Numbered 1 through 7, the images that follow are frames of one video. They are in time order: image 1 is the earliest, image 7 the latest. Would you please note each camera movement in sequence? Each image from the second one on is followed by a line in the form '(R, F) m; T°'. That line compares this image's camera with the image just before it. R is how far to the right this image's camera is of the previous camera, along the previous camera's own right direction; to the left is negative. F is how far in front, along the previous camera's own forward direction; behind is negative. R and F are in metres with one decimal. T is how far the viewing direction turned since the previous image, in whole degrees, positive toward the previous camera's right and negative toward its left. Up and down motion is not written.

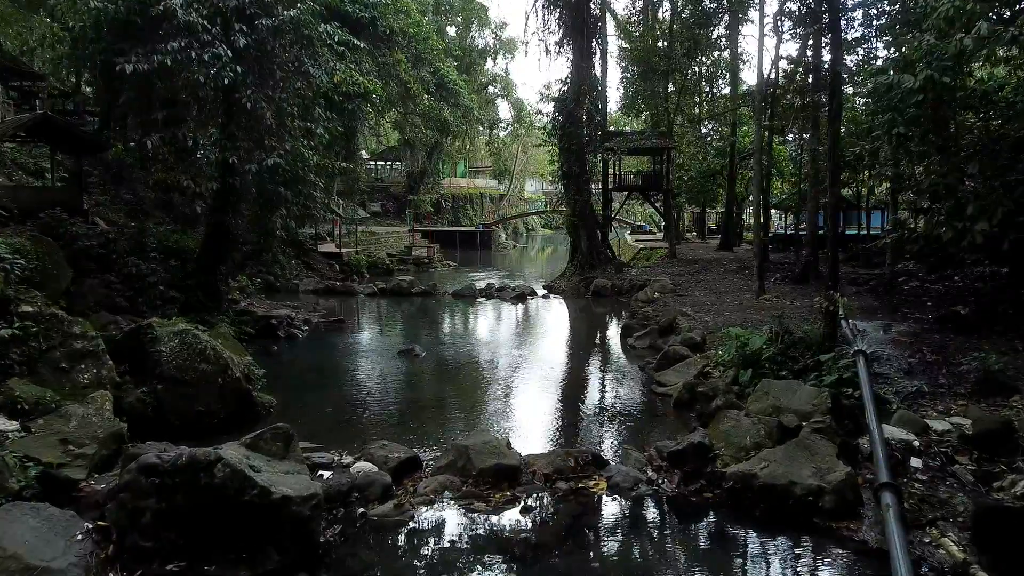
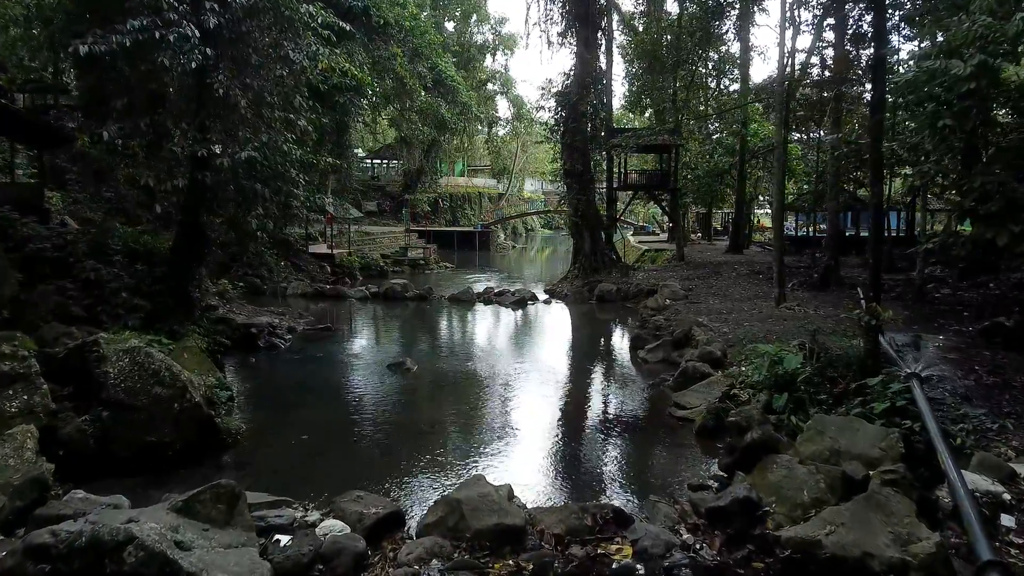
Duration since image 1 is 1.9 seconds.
(0.0, +0.9) m; 0°
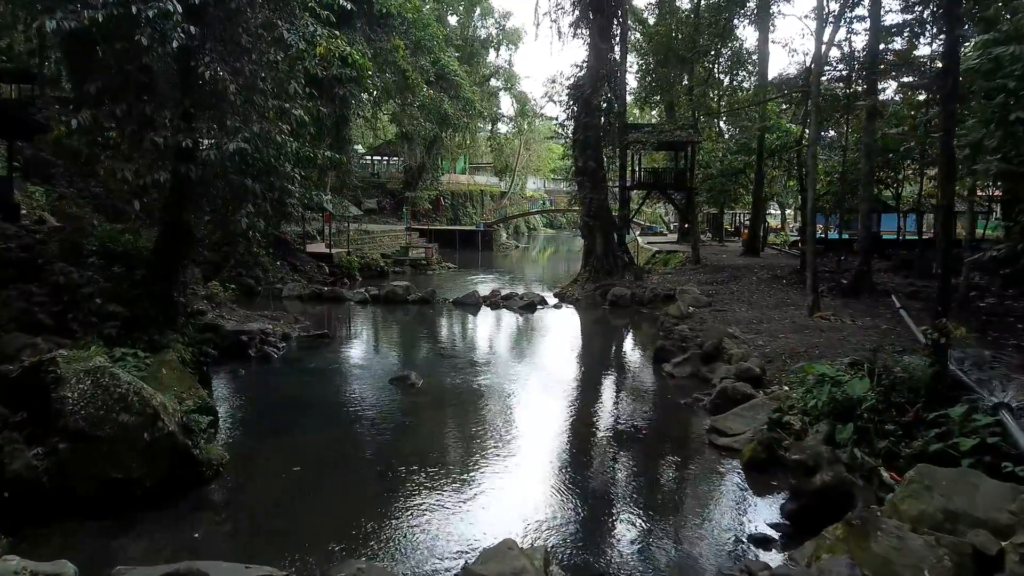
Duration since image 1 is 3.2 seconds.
(-0.2, +0.8) m; 0°
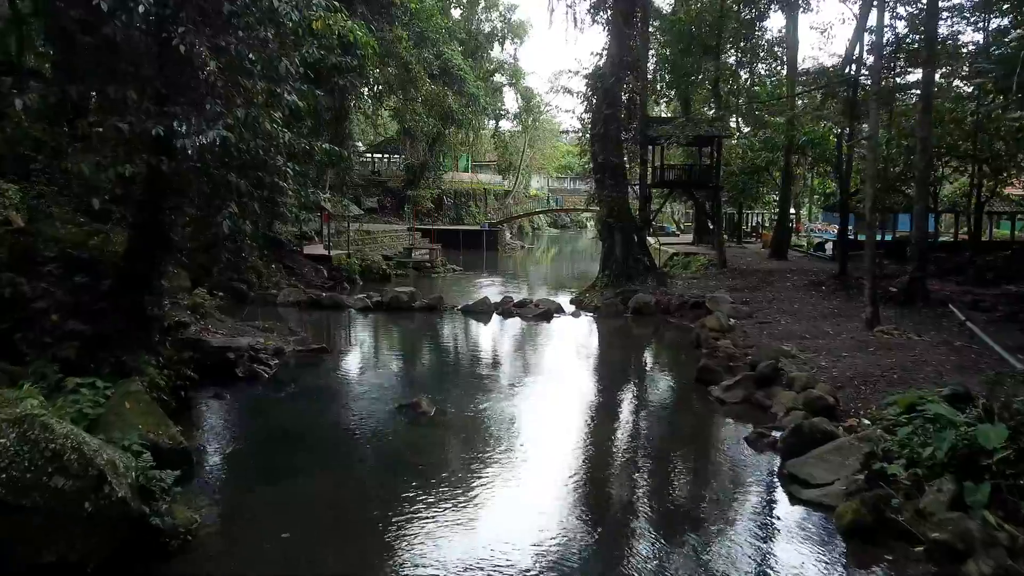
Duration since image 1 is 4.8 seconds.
(-0.3, +1.2) m; 0°
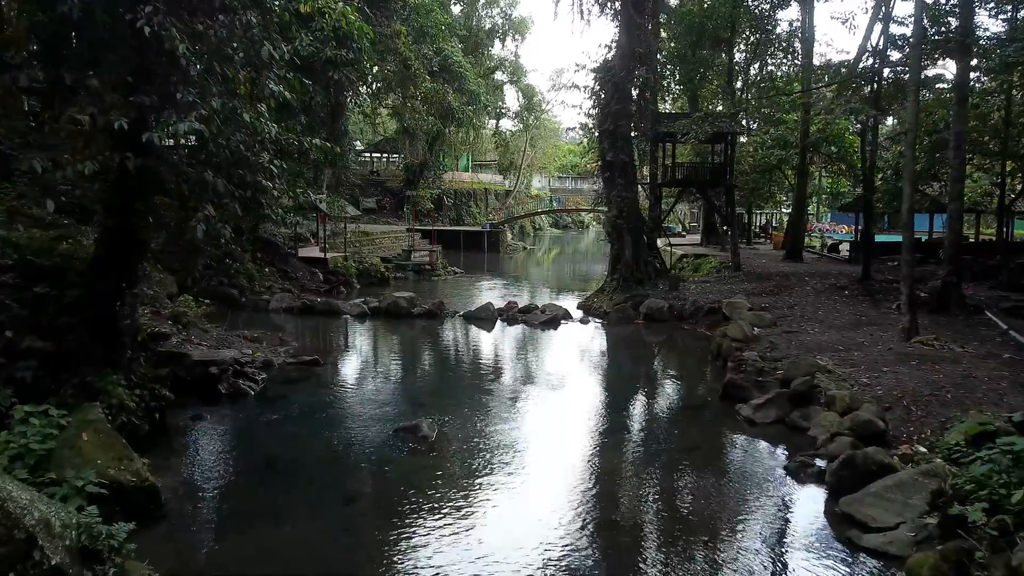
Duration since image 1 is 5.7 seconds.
(-0.1, +0.7) m; 0°
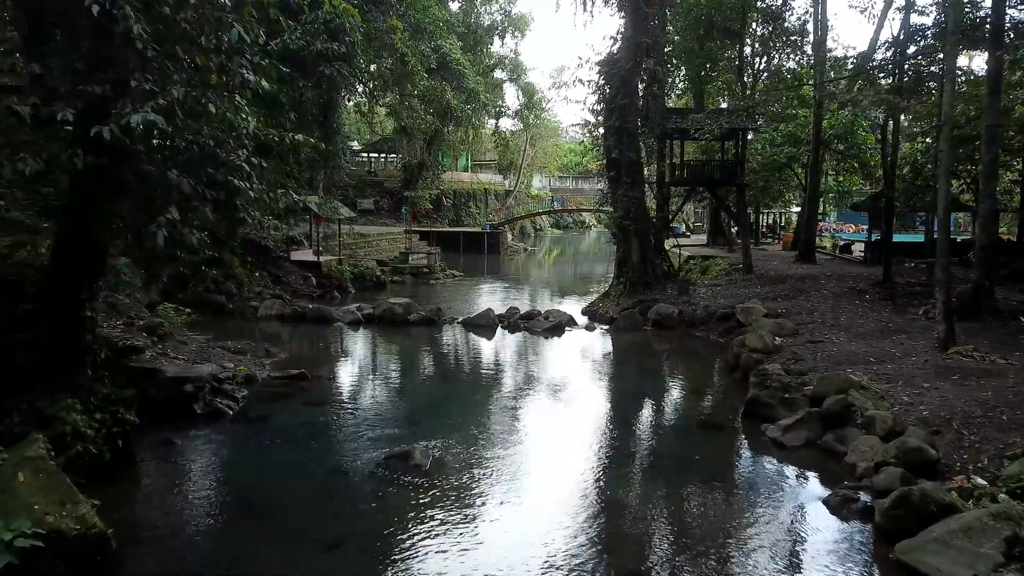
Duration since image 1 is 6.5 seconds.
(0.0, +0.7) m; 0°
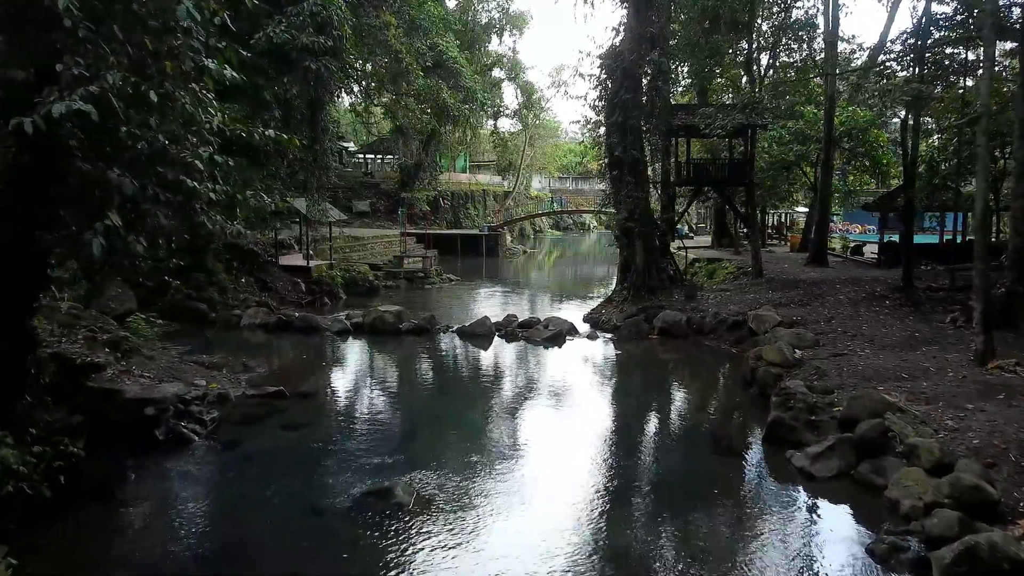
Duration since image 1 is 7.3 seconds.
(+0.1, +0.7) m; 0°
